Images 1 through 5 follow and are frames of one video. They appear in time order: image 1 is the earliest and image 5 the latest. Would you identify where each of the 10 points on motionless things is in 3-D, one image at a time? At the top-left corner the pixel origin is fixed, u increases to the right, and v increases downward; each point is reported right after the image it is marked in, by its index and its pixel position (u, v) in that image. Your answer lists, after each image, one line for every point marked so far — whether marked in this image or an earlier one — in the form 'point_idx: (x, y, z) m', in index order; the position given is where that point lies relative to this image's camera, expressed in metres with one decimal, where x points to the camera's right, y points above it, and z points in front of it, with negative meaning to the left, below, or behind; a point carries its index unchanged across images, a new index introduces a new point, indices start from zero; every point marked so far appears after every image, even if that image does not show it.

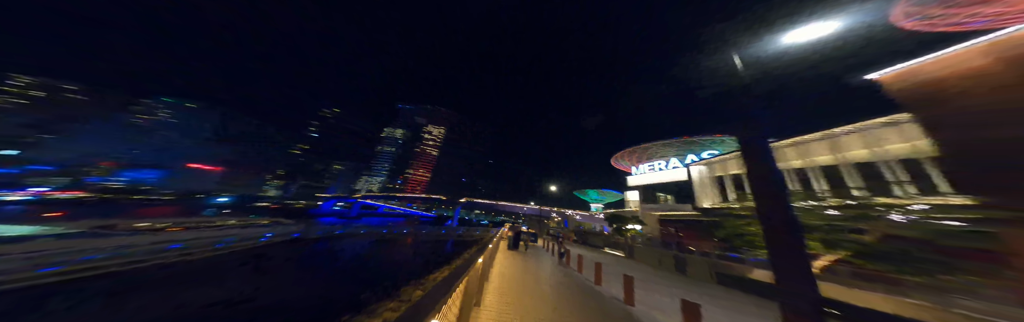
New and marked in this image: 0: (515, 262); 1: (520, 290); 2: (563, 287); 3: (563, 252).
0: (+0.2, -6.3, +10.3) m
1: (+0.3, -5.1, +6.7) m
2: (+2.2, -5.3, +6.8) m
3: (+3.6, -6.0, +11.0) m
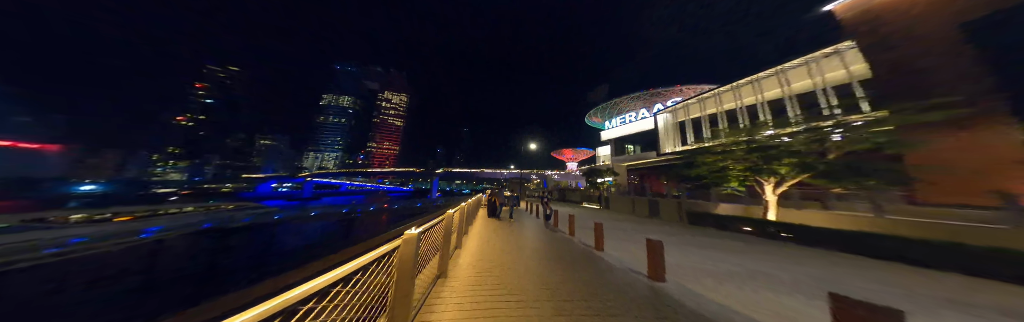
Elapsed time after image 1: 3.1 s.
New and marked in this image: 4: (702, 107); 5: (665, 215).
0: (-1.0, -3.8, +9.3) m
1: (-0.3, -3.3, +5.6) m
2: (+1.5, -3.3, +6.0) m
3: (+2.3, -3.2, +10.4) m
4: (+20.8, +5.9, +18.6) m
5: (+10.6, -3.6, +11.5) m
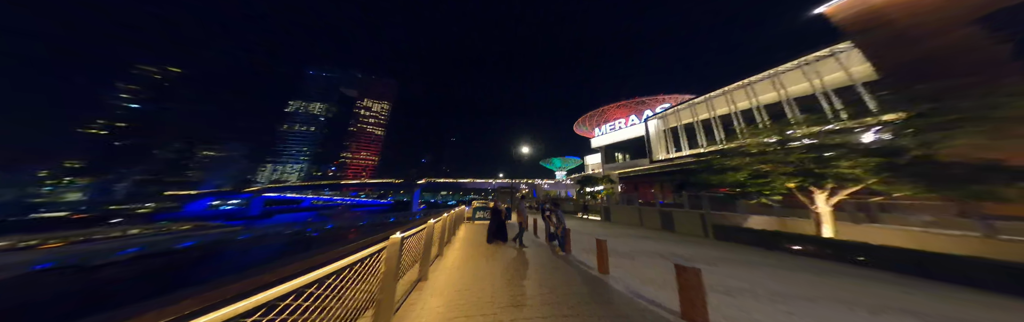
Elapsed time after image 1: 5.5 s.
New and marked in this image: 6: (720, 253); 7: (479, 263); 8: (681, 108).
0: (-1.3, -3.9, +6.8) m
1: (-0.4, -3.2, +3.2) m
2: (+1.4, -3.2, +3.8) m
3: (+1.9, -3.3, +8.2) m
4: (+19.6, +5.3, +18.4) m
5: (+10.1, -3.8, +9.9) m
6: (+8.5, -3.8, +7.1) m
7: (-1.2, -3.8, +6.4) m
8: (+18.8, +5.9, +18.9) m
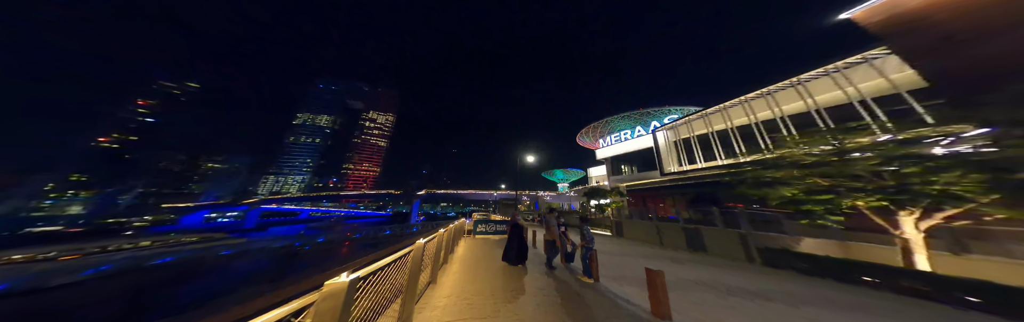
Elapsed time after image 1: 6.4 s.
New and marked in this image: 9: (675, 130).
0: (-1.0, -4.2, +5.6) m
1: (-0.1, -3.2, +2.0) m
2: (+1.7, -3.4, +2.6) m
3: (+2.2, -3.8, +7.0) m
4: (+20.1, +3.9, +17.6) m
5: (+10.4, -4.4, +8.6) m
6: (+8.8, -4.2, +5.8) m
7: (-0.9, -4.0, +5.2) m
8: (+19.3, +4.6, +18.2) m
9: (+19.0, +3.6, +19.8) m
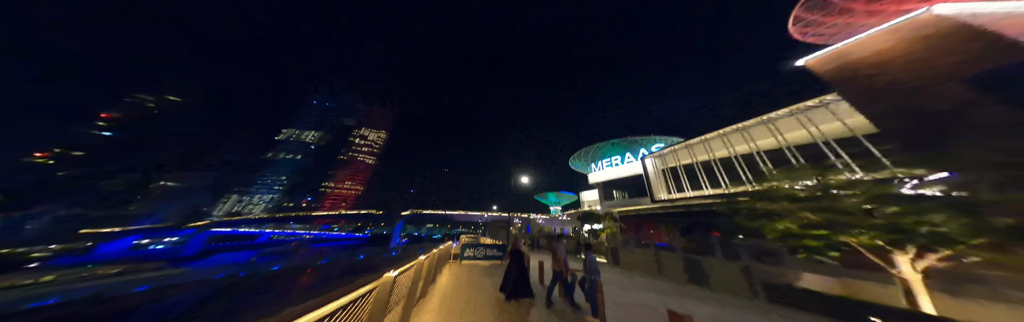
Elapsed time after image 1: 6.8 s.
0: (-1.2, -4.9, +4.8) m
1: (-0.1, -3.5, +1.4) m
2: (+1.6, -3.8, +2.0) m
3: (+1.9, -4.7, +6.4) m
4: (+19.6, +0.9, +18.5) m
5: (+10.0, -5.9, +8.2) m
6: (+8.5, -5.3, +5.4) m
7: (-1.1, -4.7, +4.4) m
8: (+18.8, +1.5, +19.2) m
9: (+18.3, +0.3, +20.6) m
